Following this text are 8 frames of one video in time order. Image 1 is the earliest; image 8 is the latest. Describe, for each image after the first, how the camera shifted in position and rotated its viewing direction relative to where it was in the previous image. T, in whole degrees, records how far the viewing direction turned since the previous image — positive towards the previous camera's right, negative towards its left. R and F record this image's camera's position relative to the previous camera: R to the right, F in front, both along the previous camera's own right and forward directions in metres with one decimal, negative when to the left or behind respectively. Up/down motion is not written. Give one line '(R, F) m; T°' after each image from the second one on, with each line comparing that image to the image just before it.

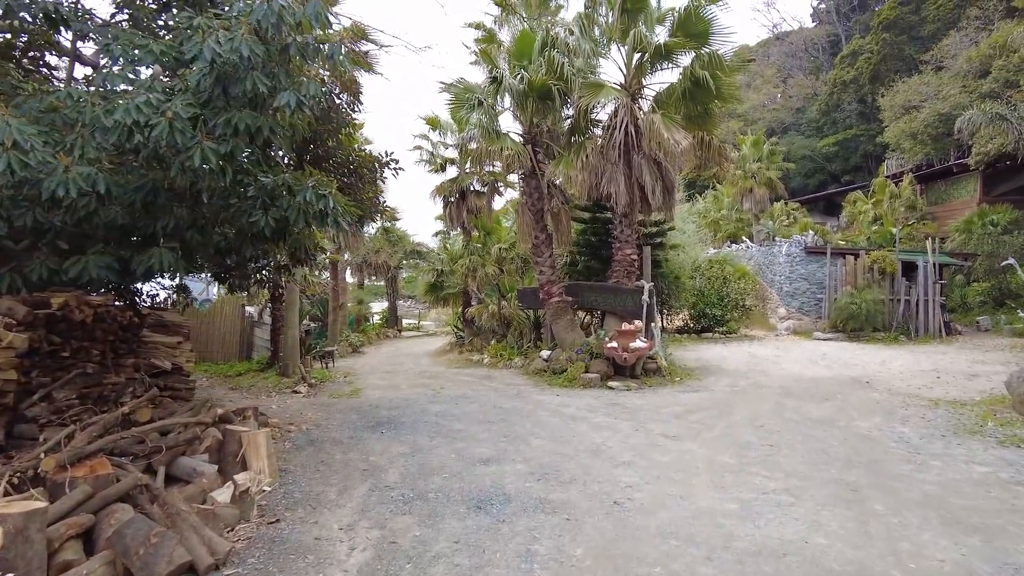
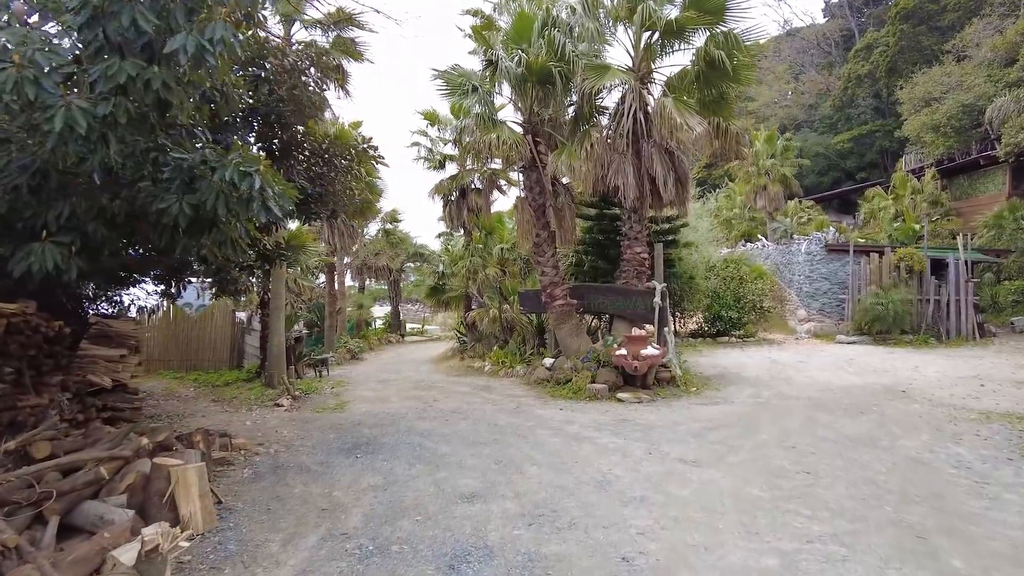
(+0.2, +0.9) m; -1°
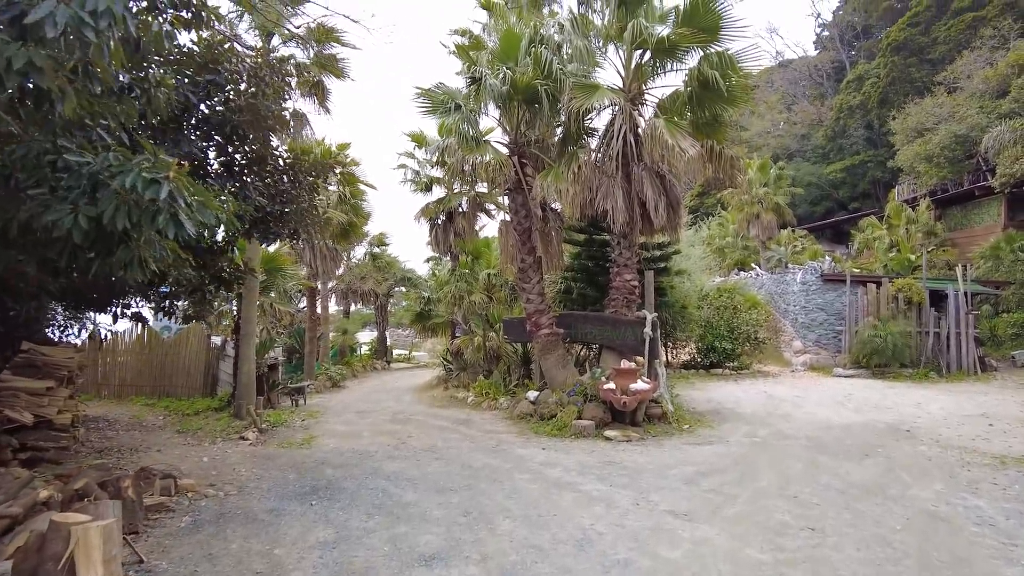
(+0.2, +0.6) m; +1°
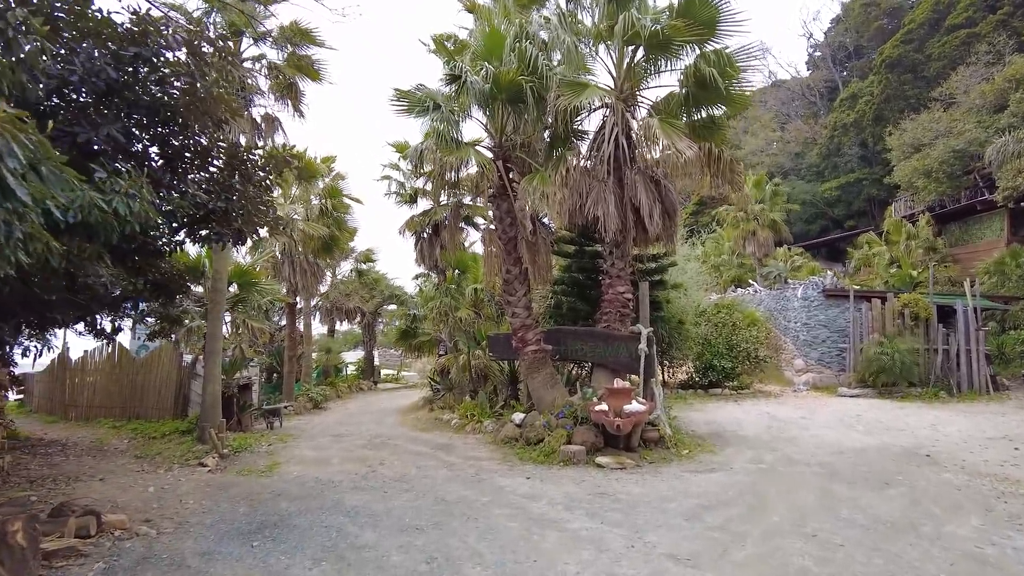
(+0.2, +0.7) m; 0°
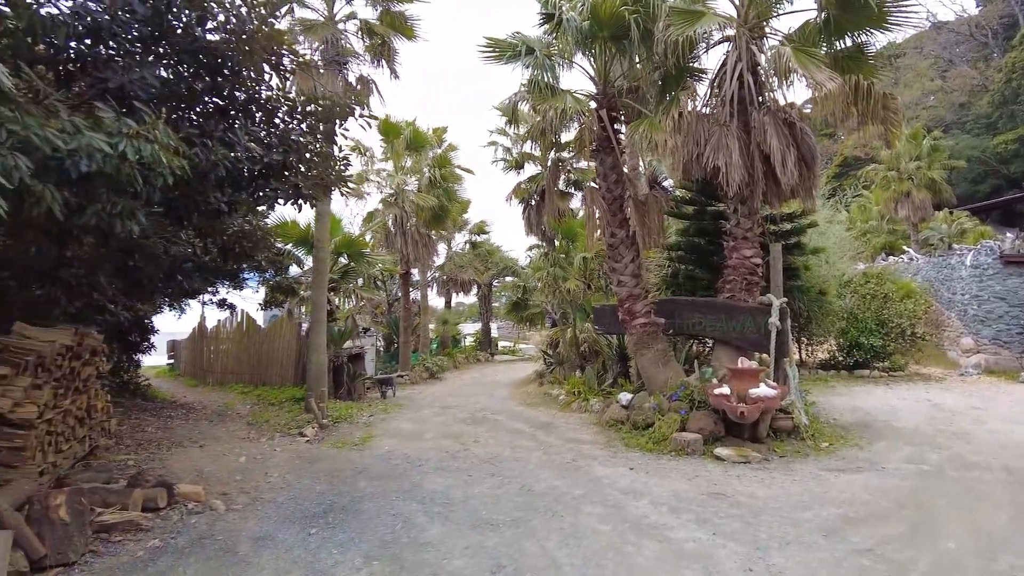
(+0.2, +0.9) m; -11°
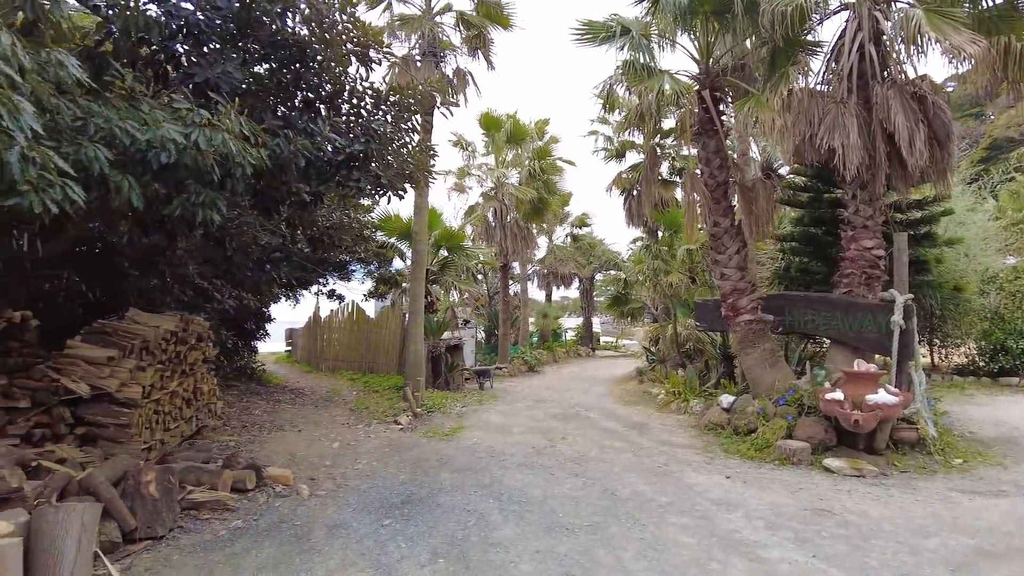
(+0.2, +0.2) m; -9°
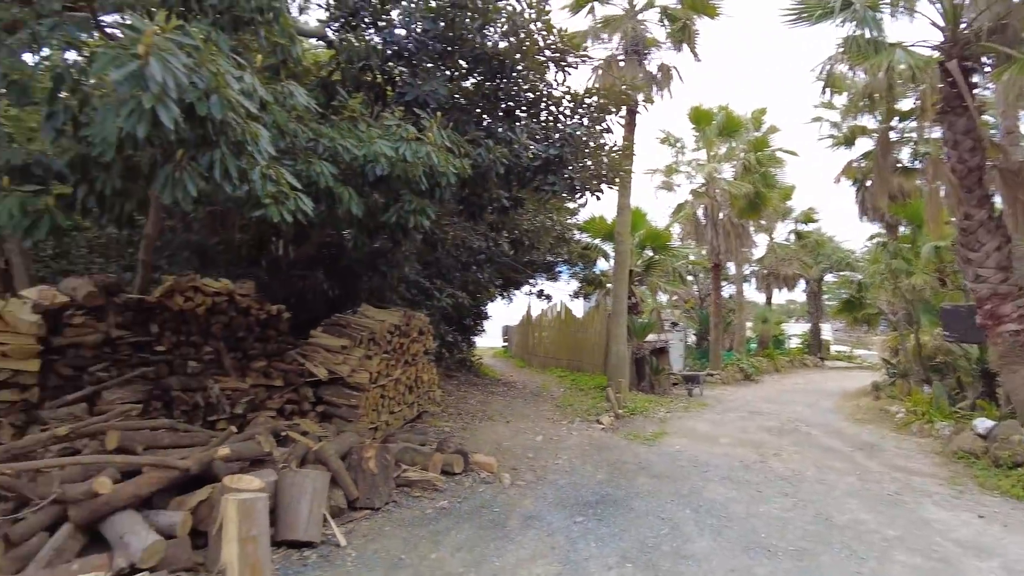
(+0.1, 0.0) m; -19°
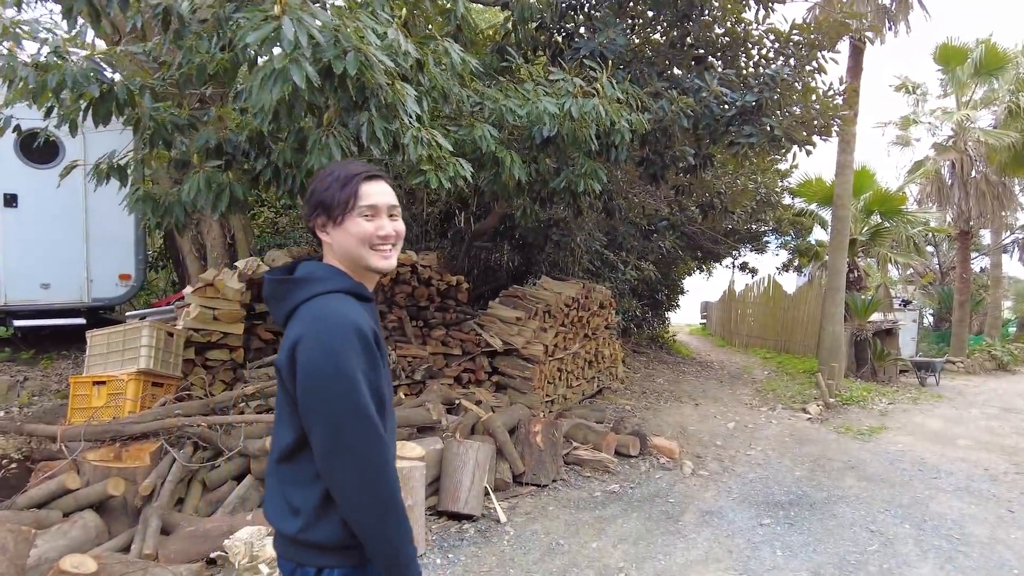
(+0.1, +0.3) m; -18°
